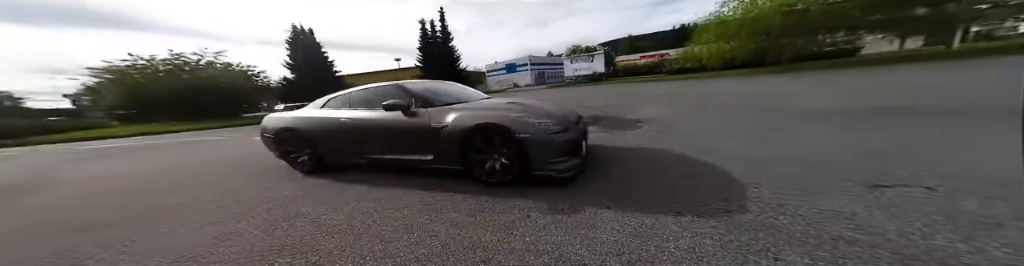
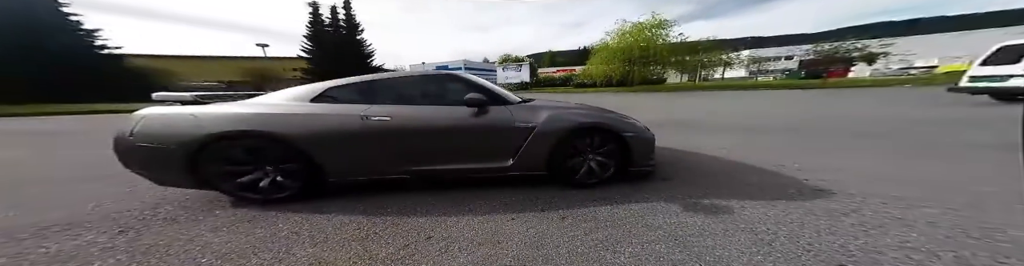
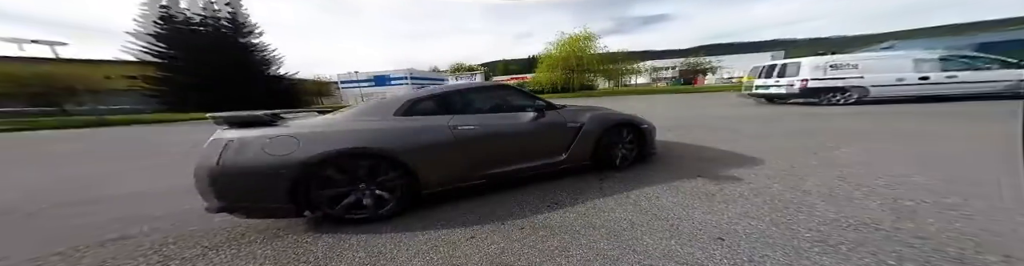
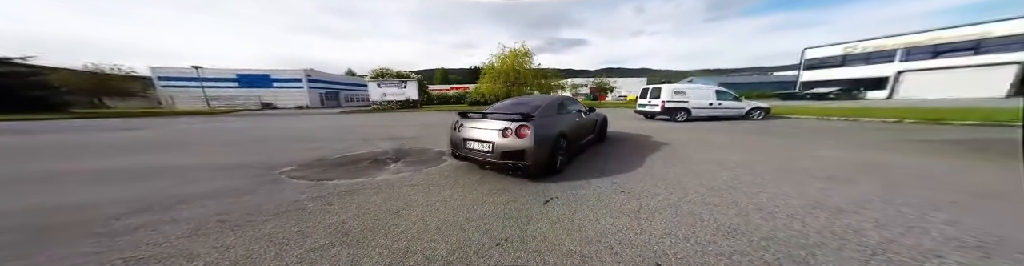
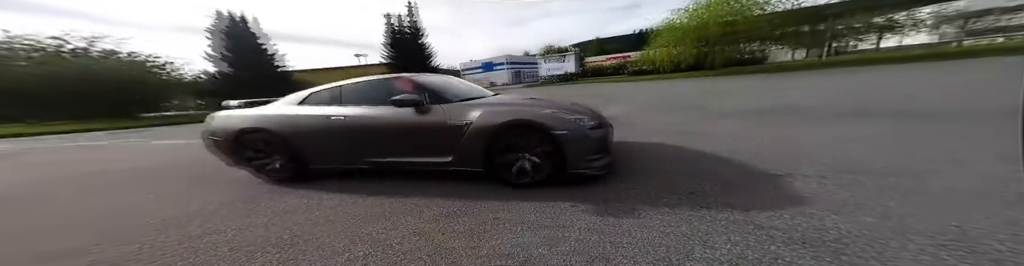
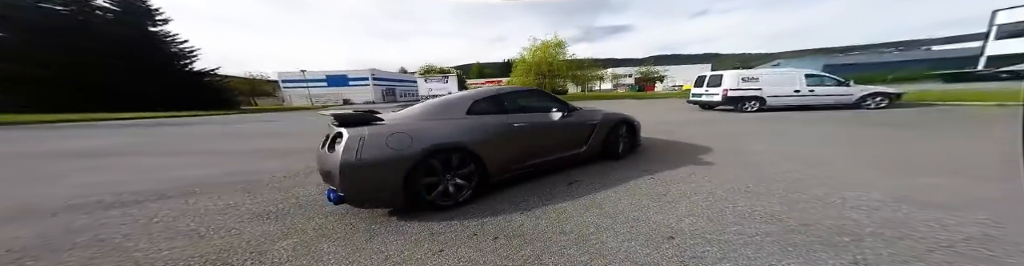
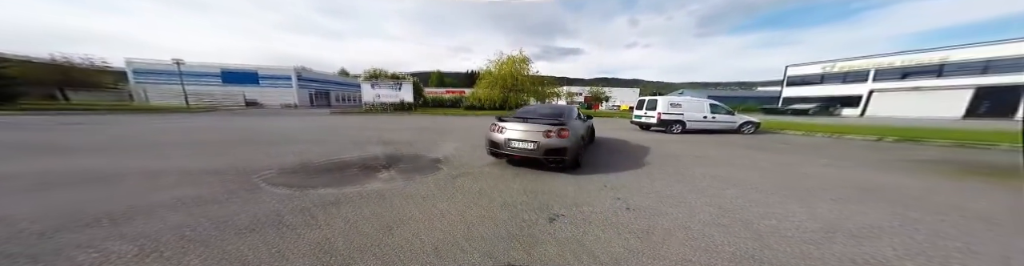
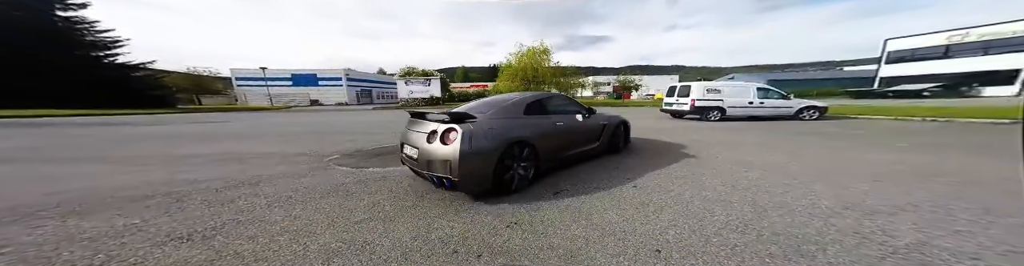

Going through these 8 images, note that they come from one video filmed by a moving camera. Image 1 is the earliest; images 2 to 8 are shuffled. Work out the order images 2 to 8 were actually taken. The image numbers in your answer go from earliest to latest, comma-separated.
5, 2, 3, 6, 8, 4, 7
